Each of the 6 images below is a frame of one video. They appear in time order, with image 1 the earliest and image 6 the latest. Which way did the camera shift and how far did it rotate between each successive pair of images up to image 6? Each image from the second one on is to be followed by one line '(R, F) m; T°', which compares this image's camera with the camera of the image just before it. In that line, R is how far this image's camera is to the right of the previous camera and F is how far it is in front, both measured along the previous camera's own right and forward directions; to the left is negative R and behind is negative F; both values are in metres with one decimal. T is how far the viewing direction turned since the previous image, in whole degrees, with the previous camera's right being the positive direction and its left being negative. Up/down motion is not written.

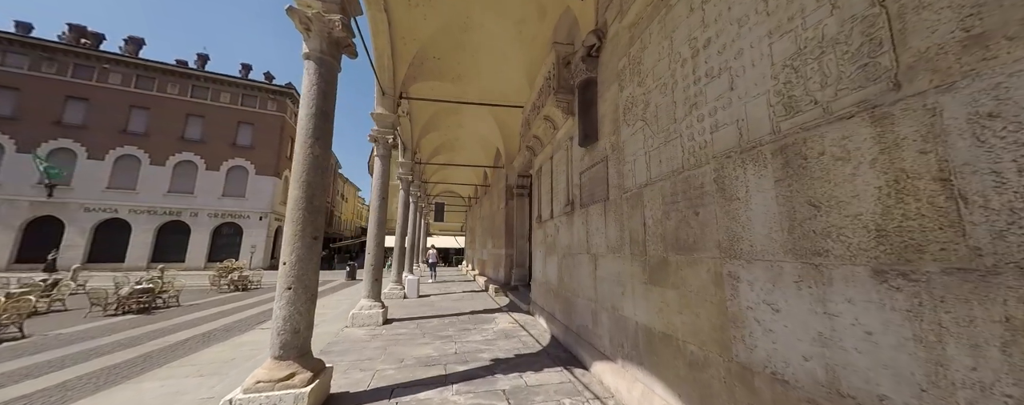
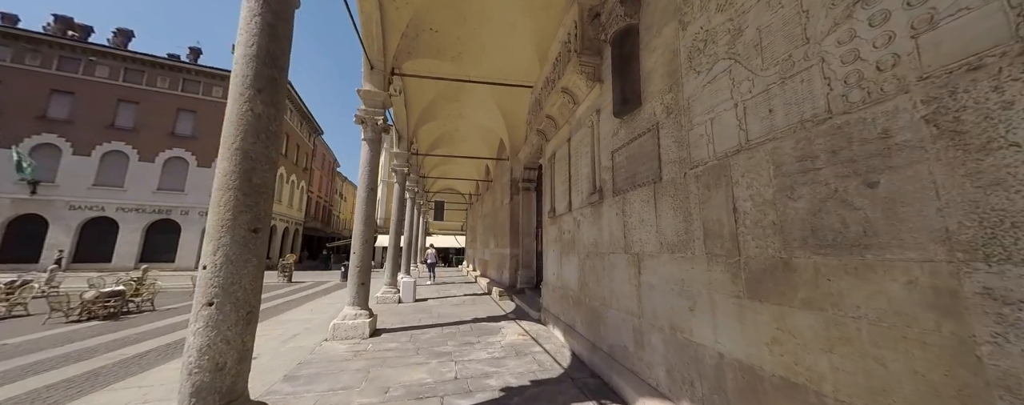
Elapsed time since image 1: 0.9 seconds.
(-0.1, +0.8) m; 0°
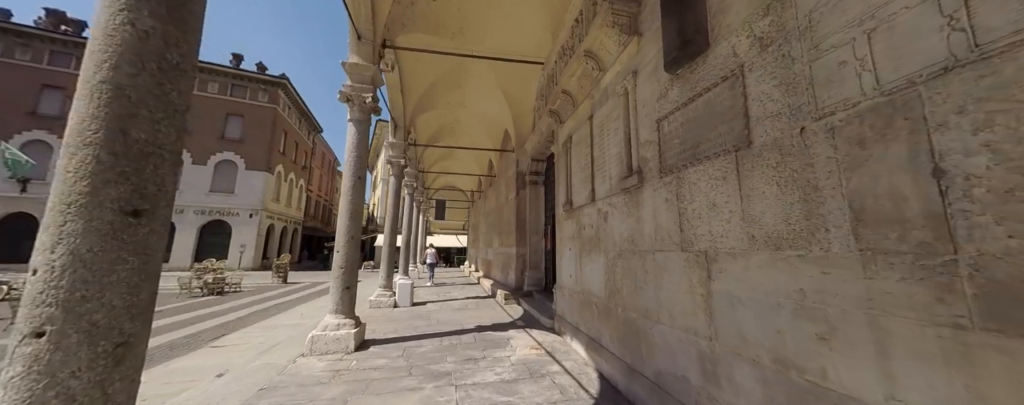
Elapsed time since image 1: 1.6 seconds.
(-0.1, +0.7) m; 0°
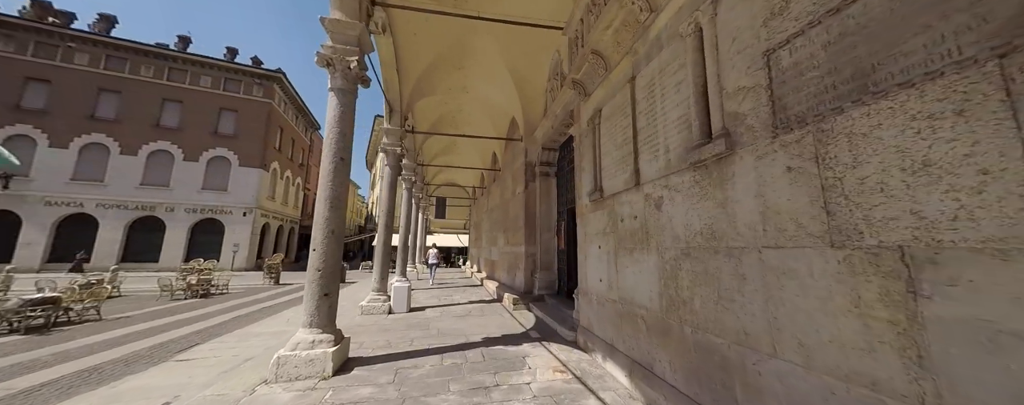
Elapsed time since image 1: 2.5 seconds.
(-0.2, +0.8) m; 0°
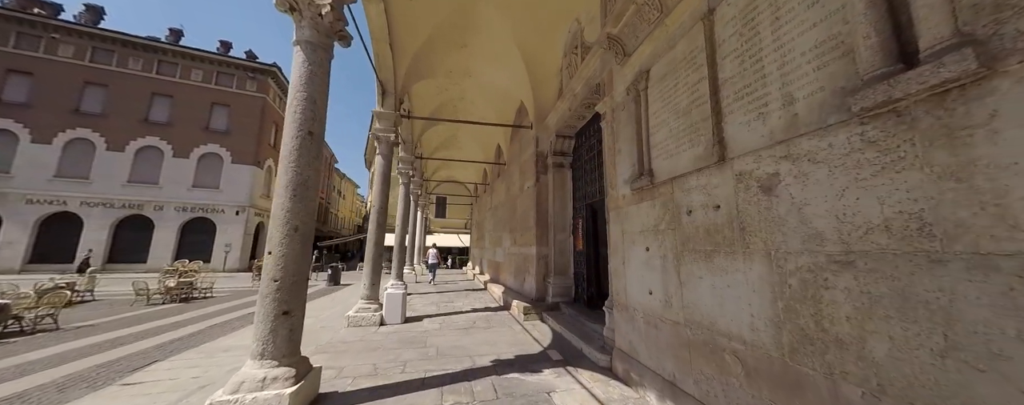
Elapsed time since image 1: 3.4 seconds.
(-0.2, +0.8) m; 0°
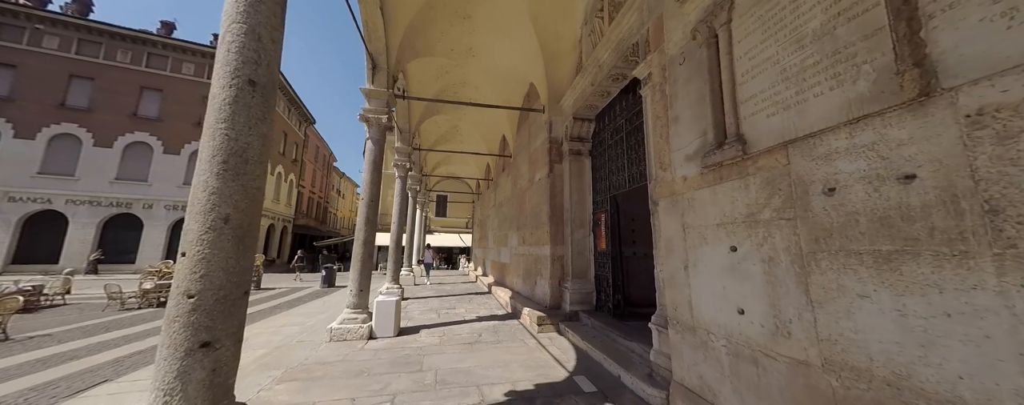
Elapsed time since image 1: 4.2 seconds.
(-0.2, +0.8) m; 0°
